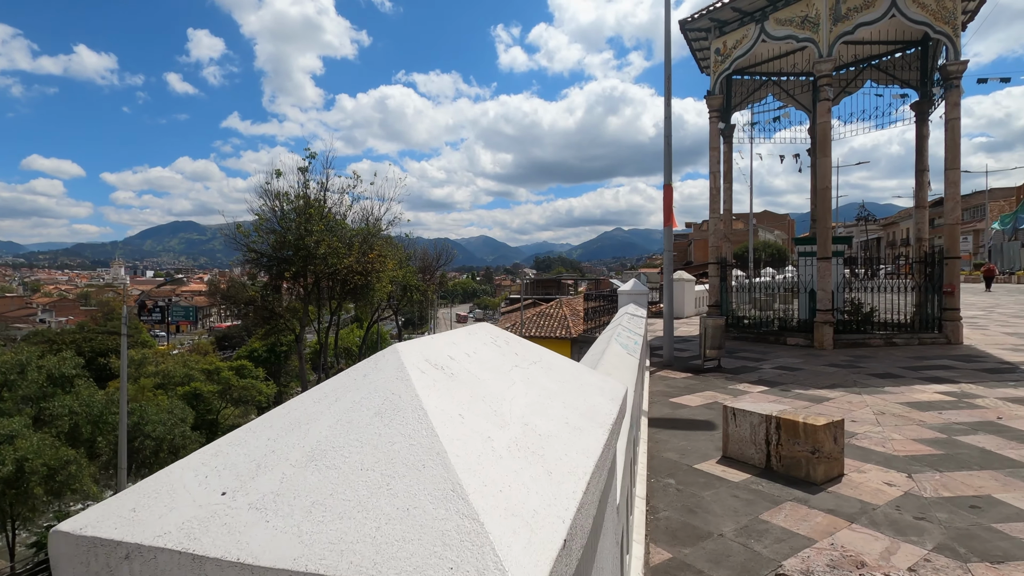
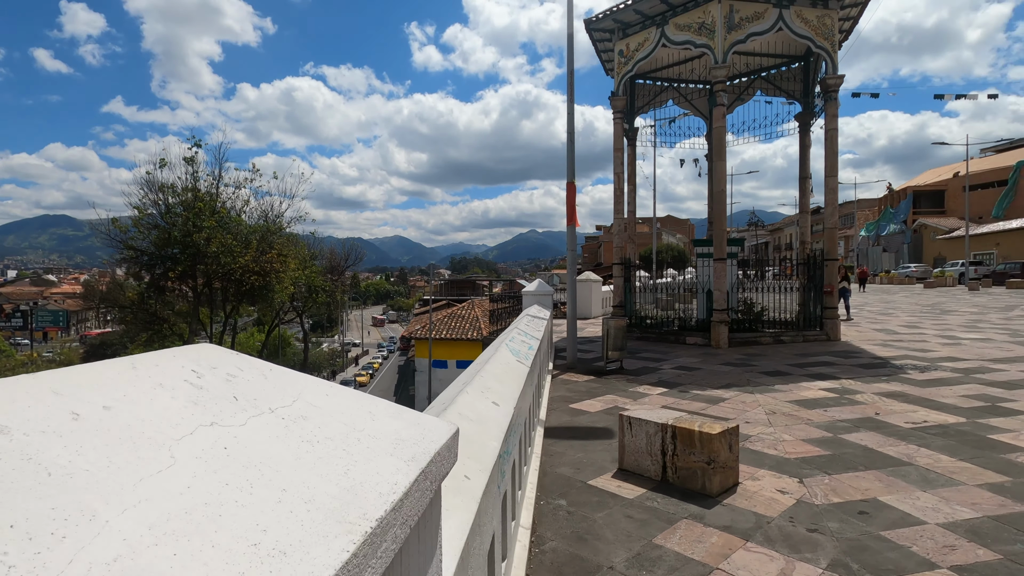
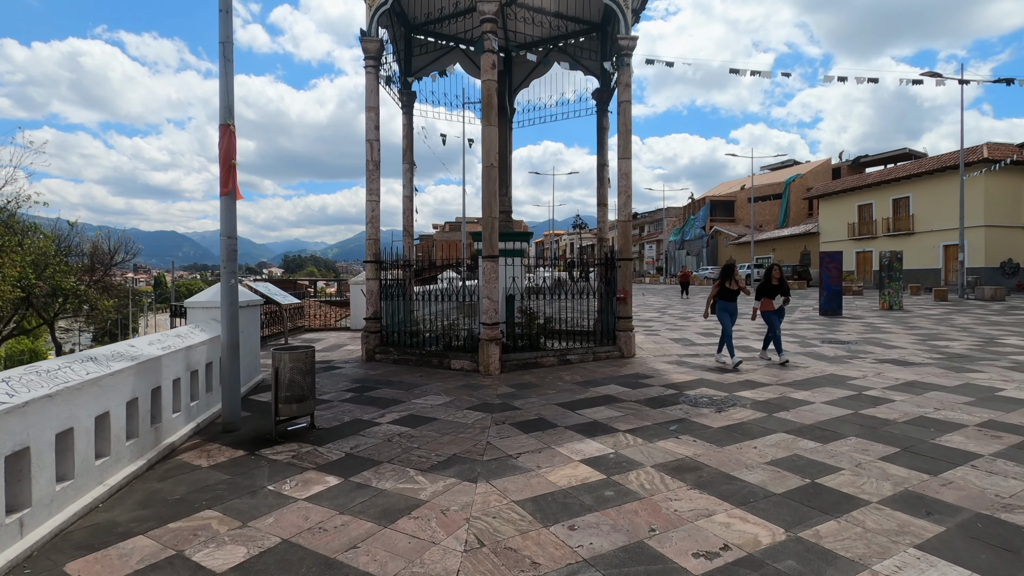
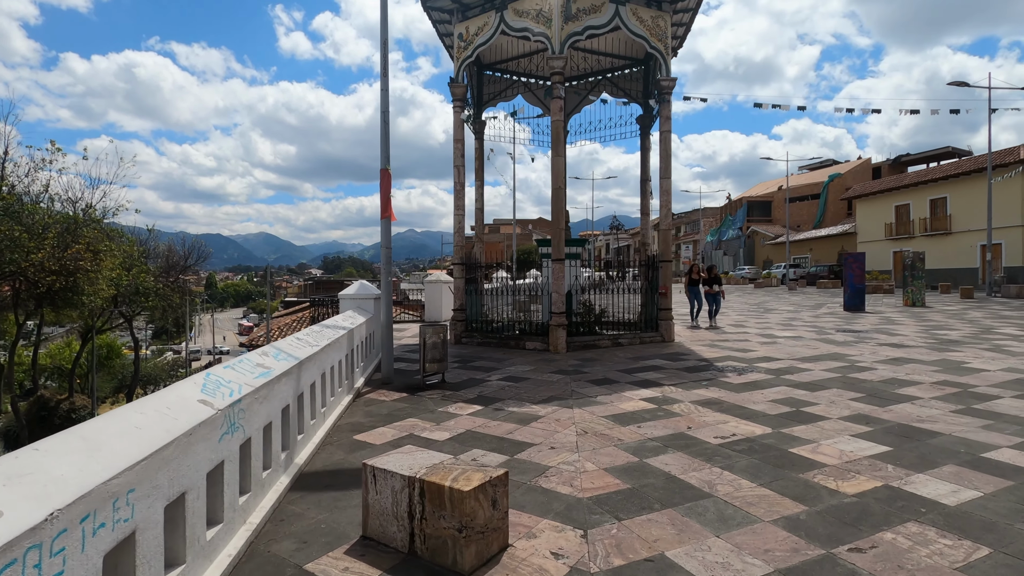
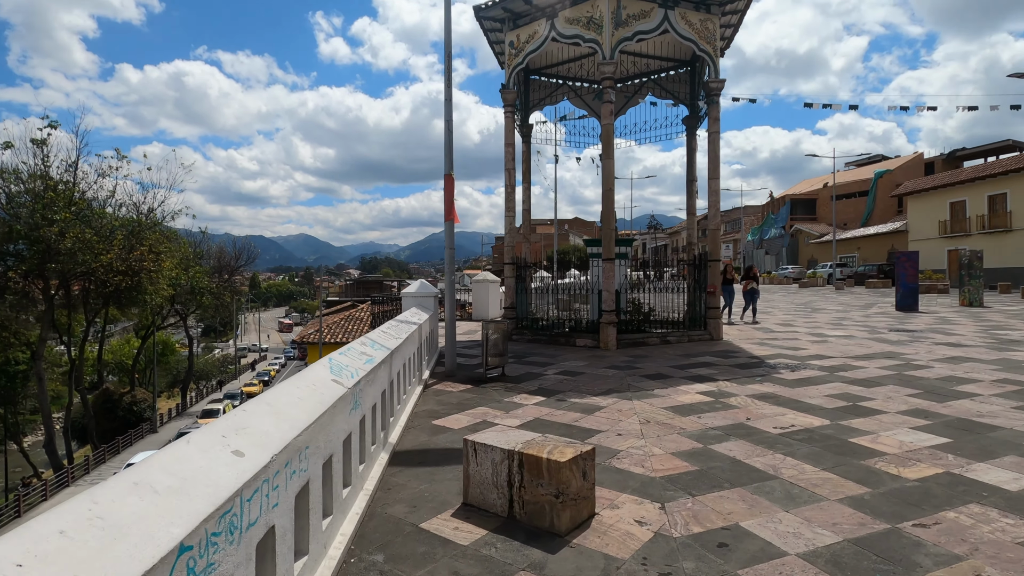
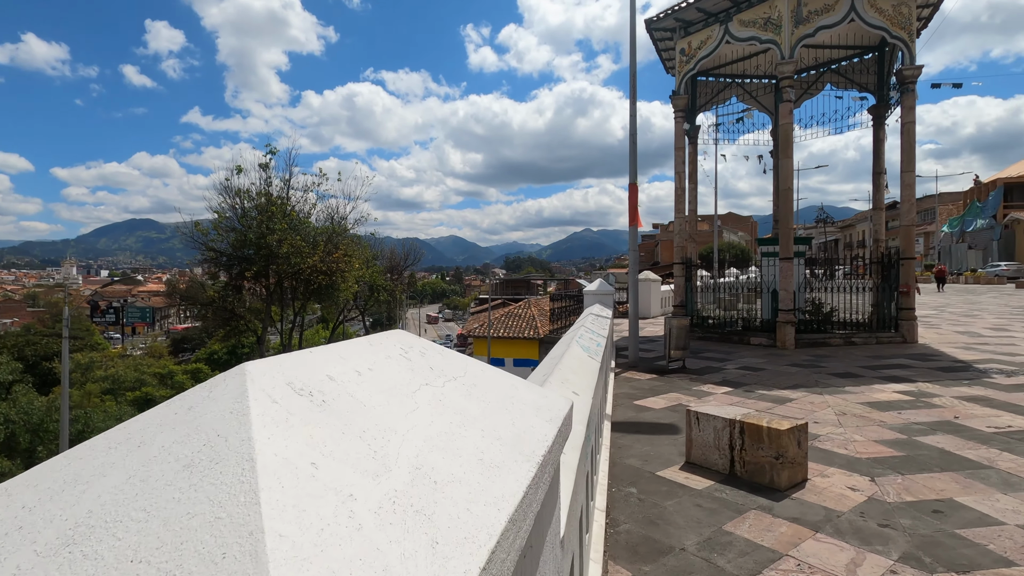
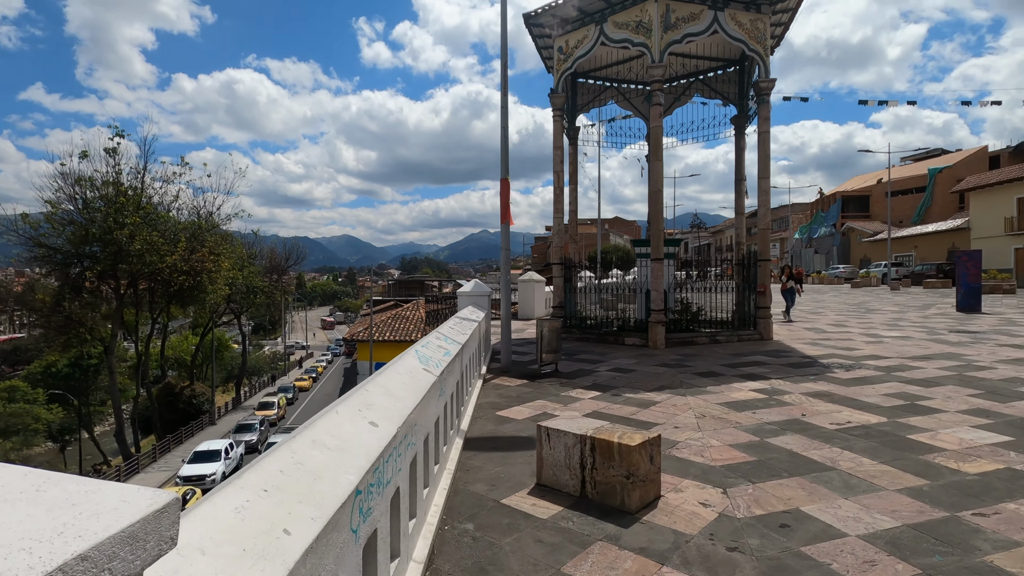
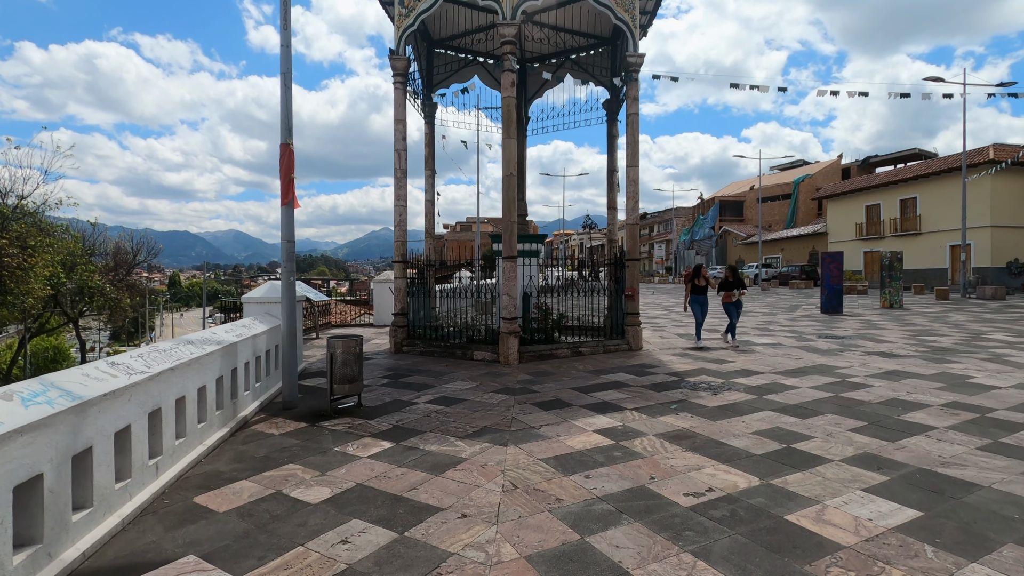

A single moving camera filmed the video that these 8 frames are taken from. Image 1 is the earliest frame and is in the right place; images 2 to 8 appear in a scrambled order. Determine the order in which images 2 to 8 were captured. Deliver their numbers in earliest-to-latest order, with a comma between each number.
6, 2, 7, 5, 4, 8, 3
